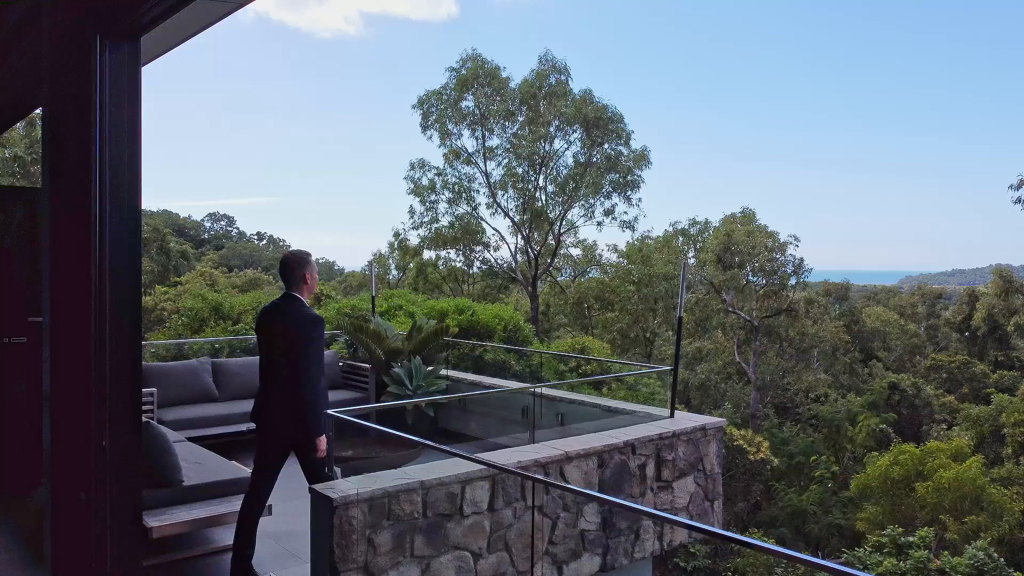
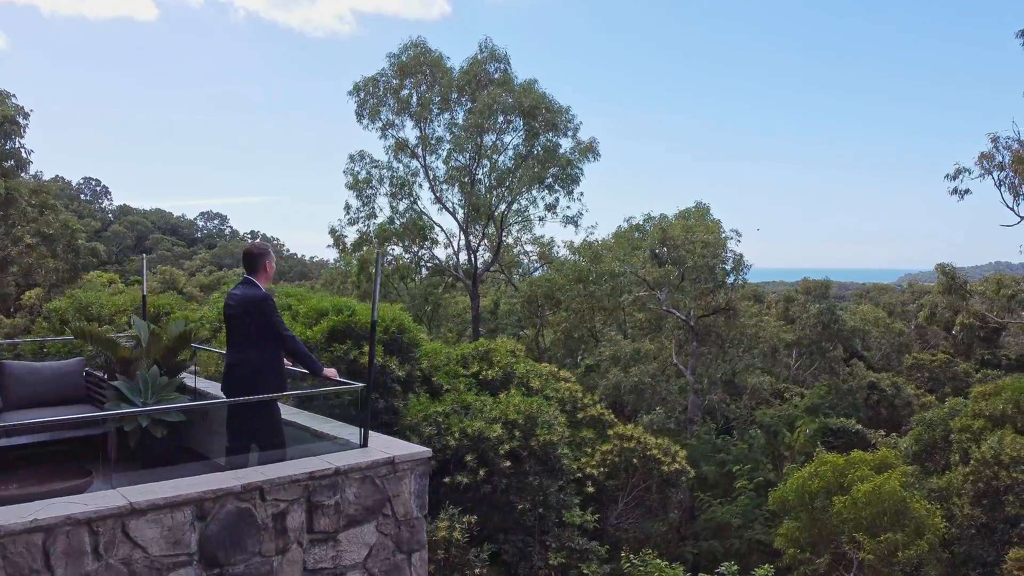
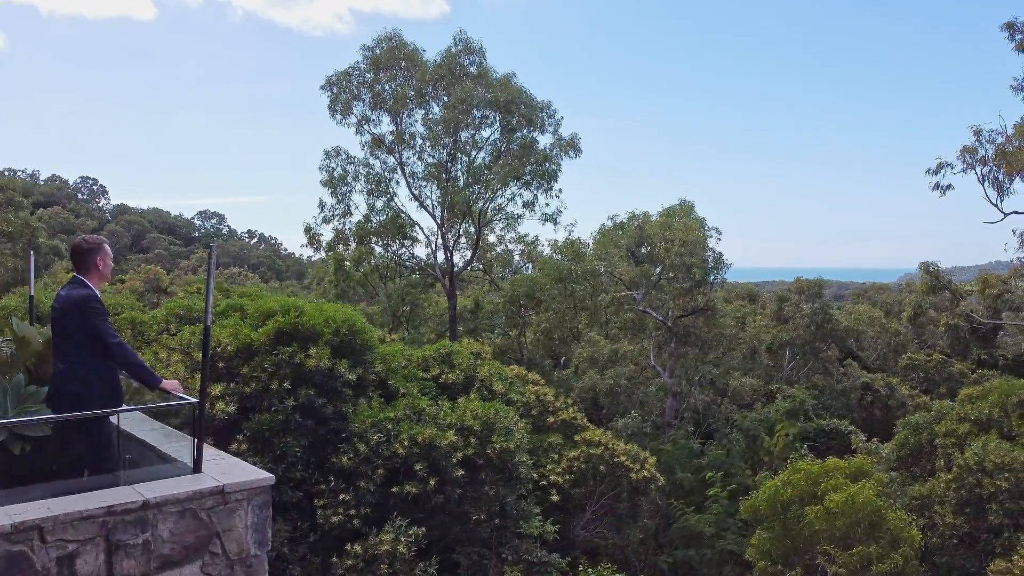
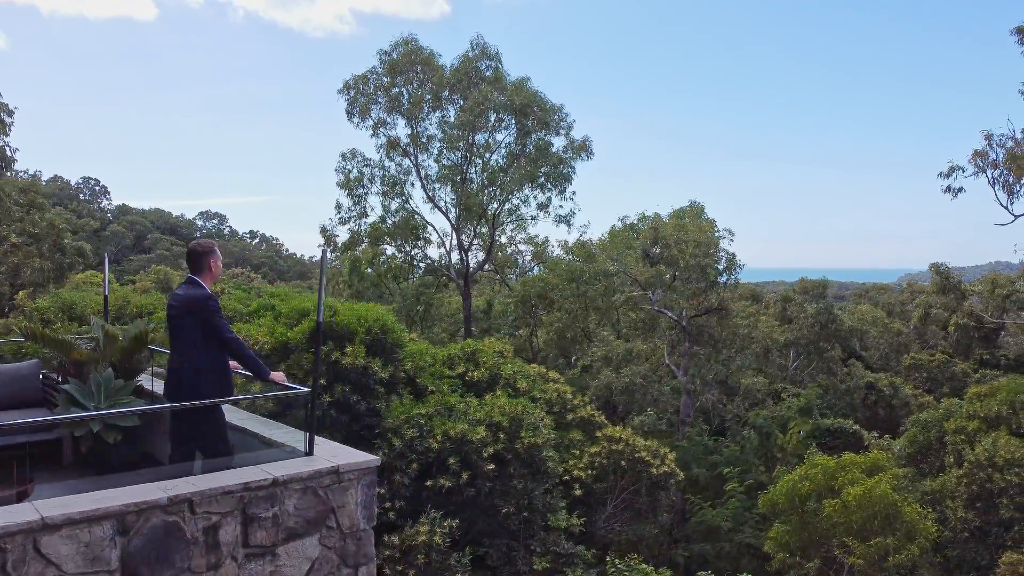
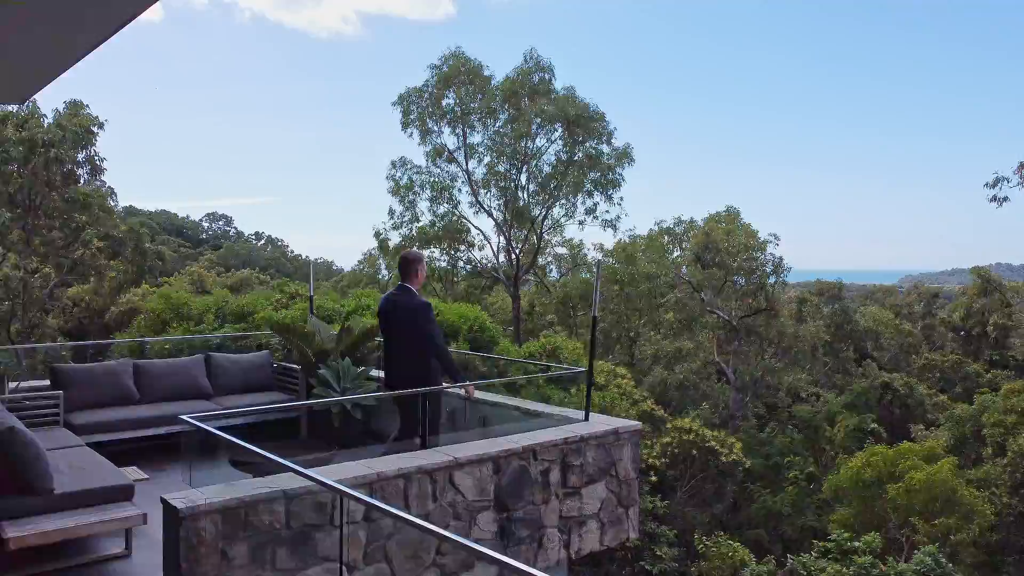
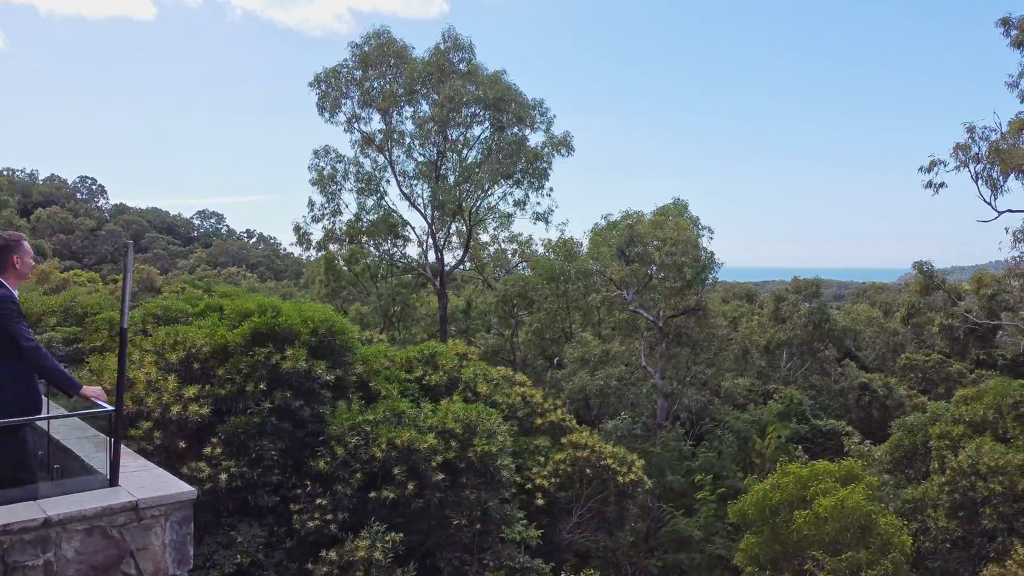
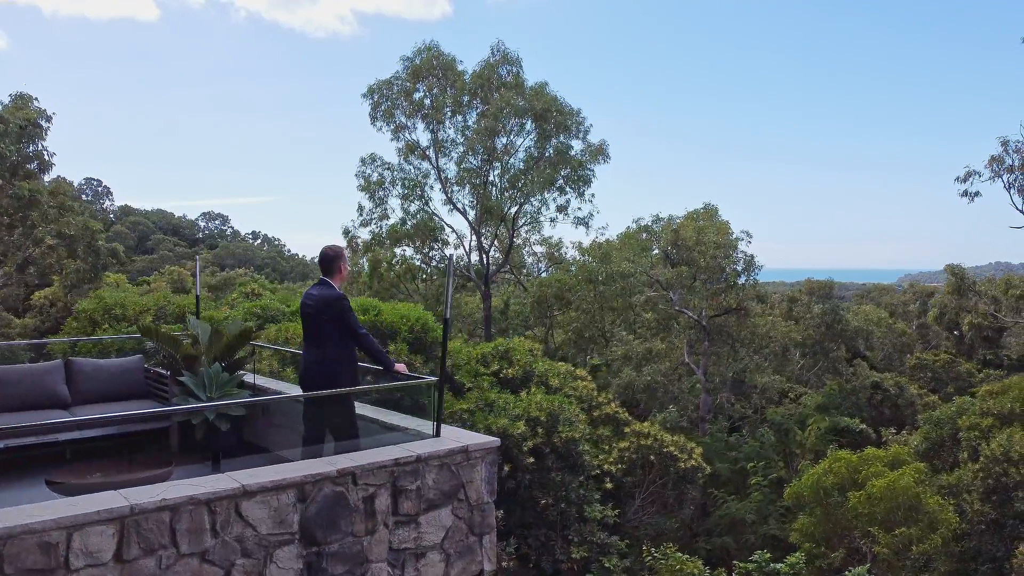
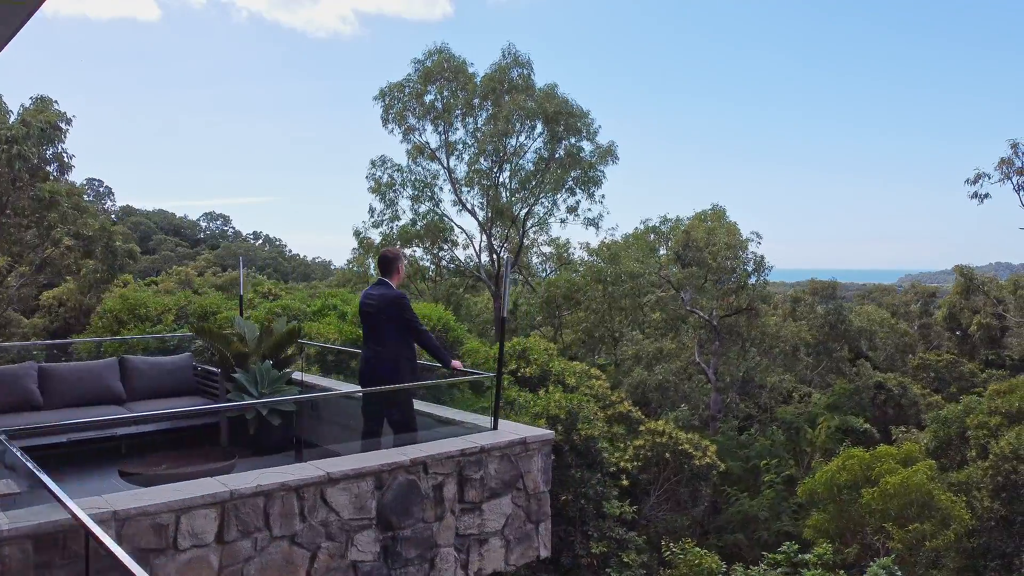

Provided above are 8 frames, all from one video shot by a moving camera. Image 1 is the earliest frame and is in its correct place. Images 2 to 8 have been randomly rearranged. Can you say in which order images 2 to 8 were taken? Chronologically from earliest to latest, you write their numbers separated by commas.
5, 8, 7, 2, 4, 3, 6
